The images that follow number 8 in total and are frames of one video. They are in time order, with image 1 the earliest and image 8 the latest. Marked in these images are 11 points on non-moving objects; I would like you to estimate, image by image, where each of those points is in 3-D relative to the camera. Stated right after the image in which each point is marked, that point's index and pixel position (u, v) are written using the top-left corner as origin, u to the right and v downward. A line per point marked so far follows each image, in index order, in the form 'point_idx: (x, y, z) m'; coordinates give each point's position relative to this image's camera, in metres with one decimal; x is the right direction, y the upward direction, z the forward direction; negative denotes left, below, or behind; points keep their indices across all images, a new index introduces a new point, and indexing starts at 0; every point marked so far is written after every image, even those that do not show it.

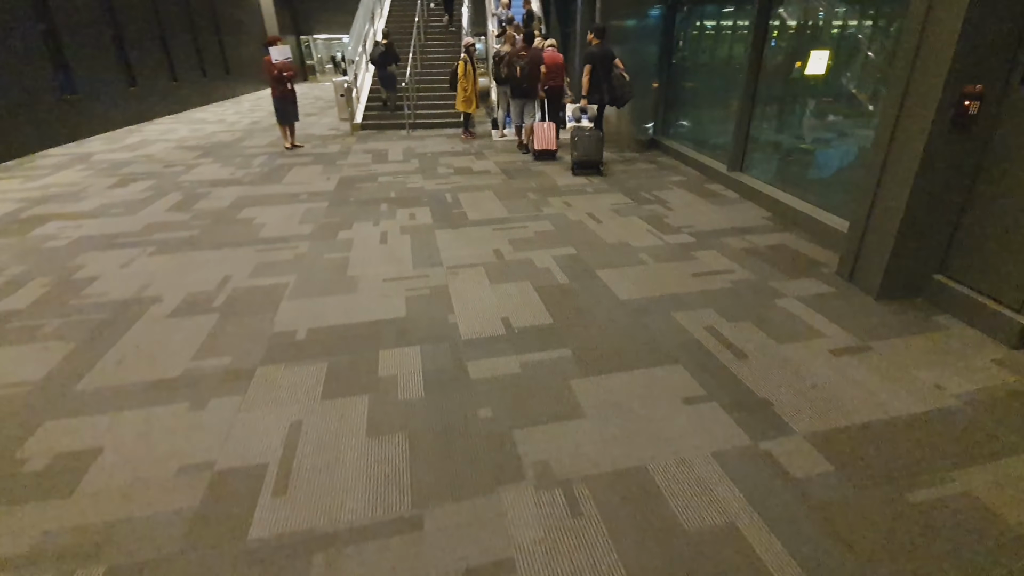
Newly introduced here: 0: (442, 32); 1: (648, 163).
0: (-1.8, +6.6, +12.5) m
1: (+1.8, +1.7, +6.7) m
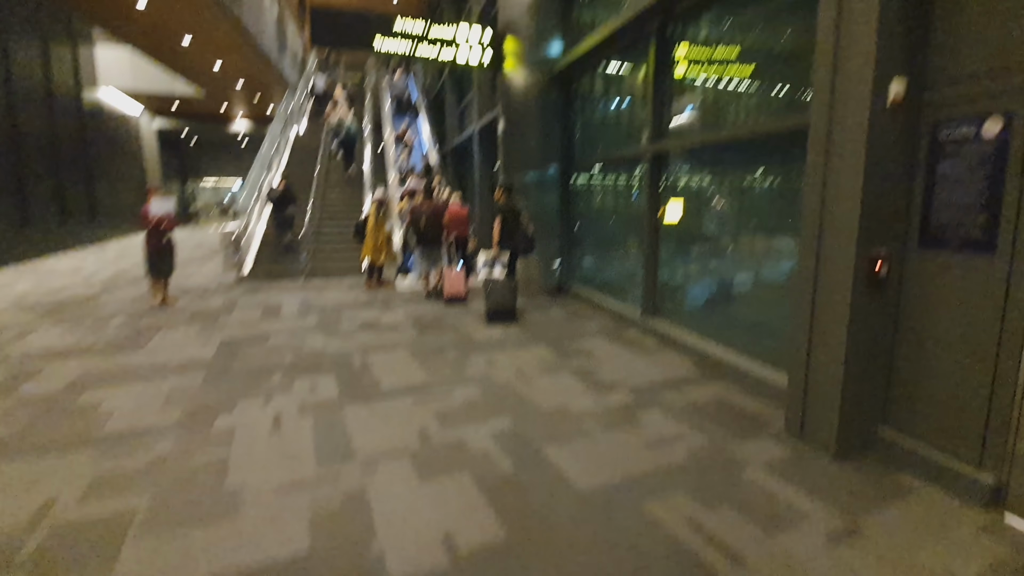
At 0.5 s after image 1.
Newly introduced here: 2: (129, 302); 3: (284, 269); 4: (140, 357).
0: (-4.4, +2.8, +12.7) m
1: (+0.7, -0.3, +6.7) m
2: (-5.5, -0.2, +7.2) m
3: (-4.3, +0.4, +9.4) m
4: (-3.6, -0.7, +4.7) m
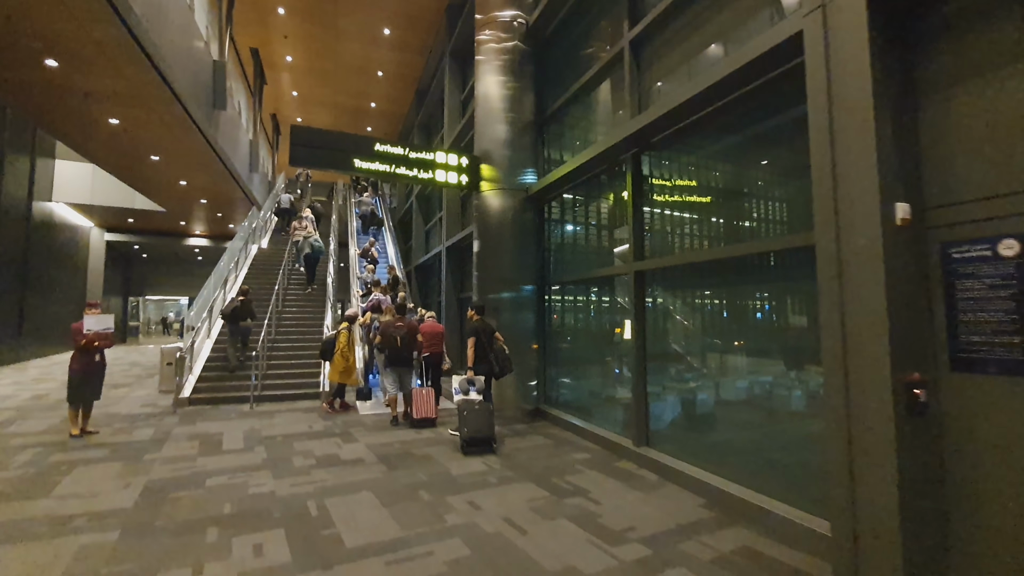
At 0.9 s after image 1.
0: (-5.2, -0.2, +12.3) m
1: (+0.4, -1.8, +6.1) m
2: (-5.8, -1.8, +6.1) m
3: (-4.8, -1.8, +8.5) m
4: (-3.7, -1.7, +3.8) m
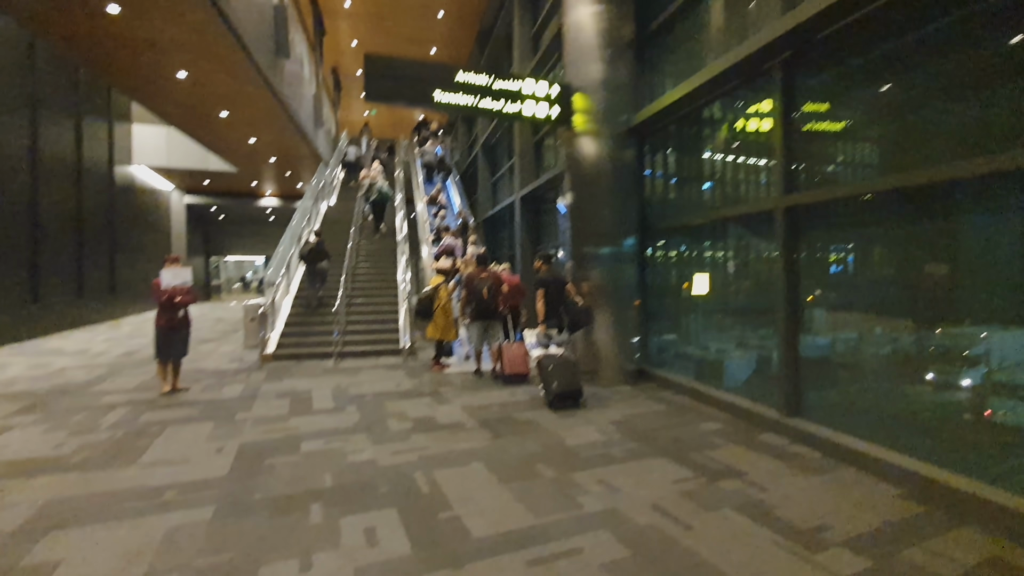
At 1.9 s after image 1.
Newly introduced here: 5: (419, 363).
0: (-3.3, +0.9, +12.0) m
1: (+1.5, -1.2, +5.4) m
2: (-4.6, -1.2, +6.1) m
3: (-3.3, -1.0, +8.3) m
4: (-2.7, -1.3, +3.6) m
5: (-1.4, -1.2, +7.6) m
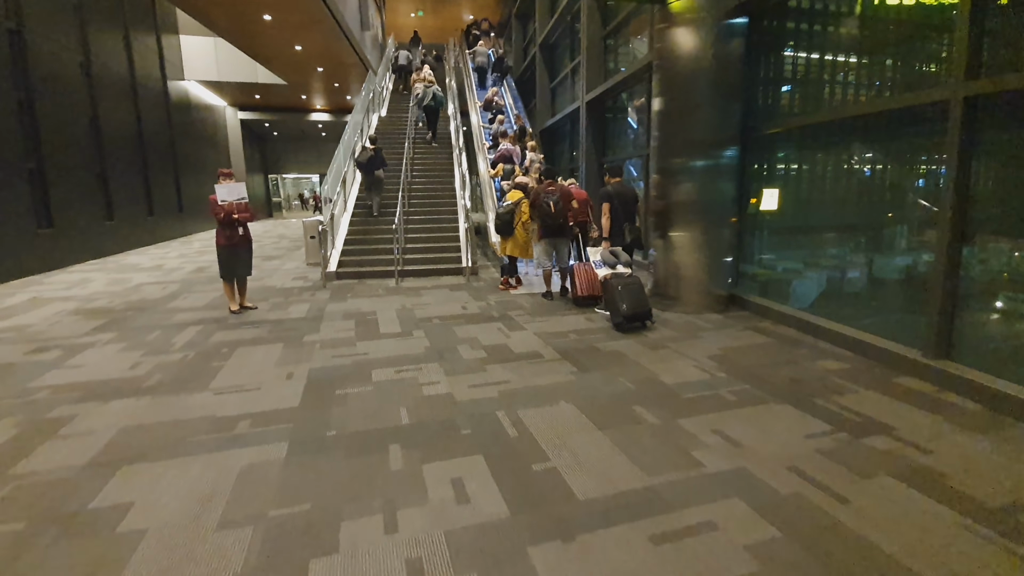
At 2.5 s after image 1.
0: (-1.9, +2.8, +11.3) m
1: (+2.3, -0.4, +4.8) m
2: (-3.8, -0.2, +6.0) m
3: (-2.3, +0.4, +8.1) m
4: (-2.1, -0.8, +3.4) m
5: (-0.4, +0.1, +7.2) m
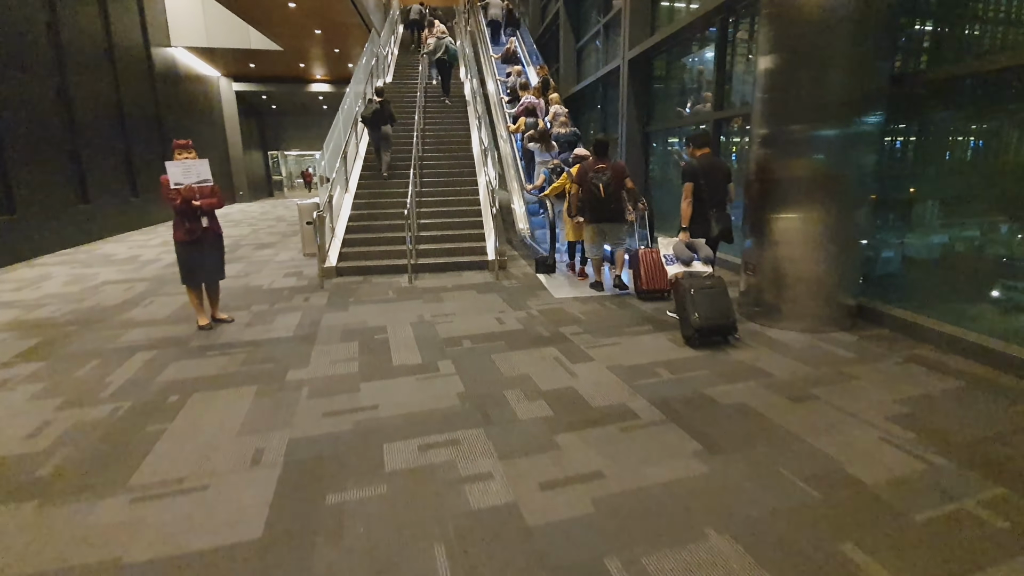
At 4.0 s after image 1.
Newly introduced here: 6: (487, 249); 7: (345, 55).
0: (-1.4, +3.0, +9.9) m
1: (+2.8, -0.5, +3.4) m
2: (-3.3, -0.3, +4.7) m
3: (-1.8, +0.4, +6.7) m
4: (-1.7, -0.9, +2.1) m
5: (+0.1, +0.1, +5.9) m
6: (-0.4, +0.5, +6.9) m
7: (-6.4, +9.0, +19.1) m
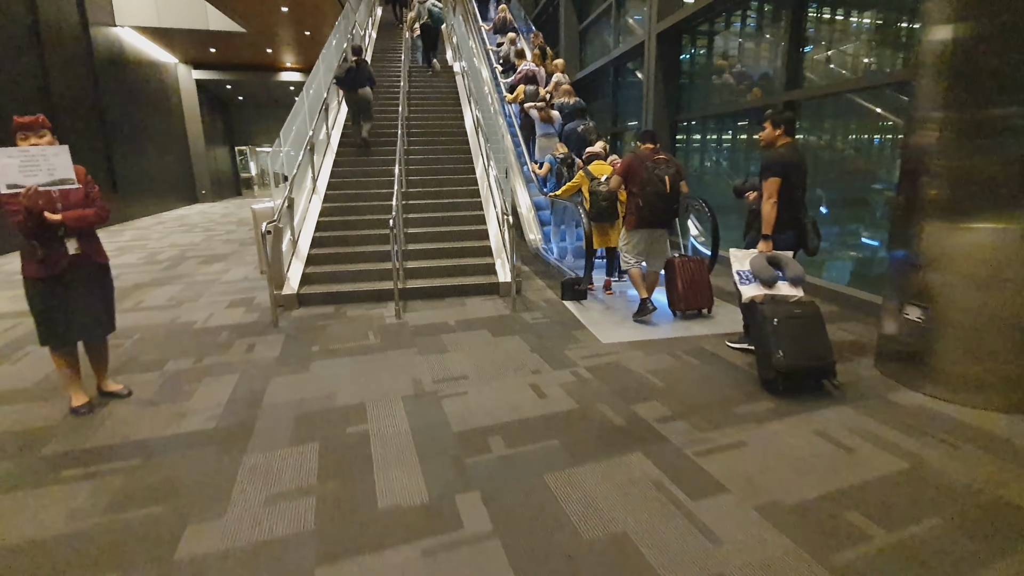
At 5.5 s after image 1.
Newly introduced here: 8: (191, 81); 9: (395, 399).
0: (-1.4, +2.7, +8.3) m
1: (+3.1, -0.8, +2.0) m
2: (-3.1, -0.7, +3.1) m
3: (-1.6, +0.1, +5.2) m
4: (-1.3, -1.3, +0.6) m
5: (+0.3, -0.3, +4.4) m
6: (-0.2, +0.2, +5.4) m
7: (-6.8, +8.7, +17.3) m
8: (-12.7, +8.2, +19.6) m
9: (-0.7, -0.6, +2.9) m
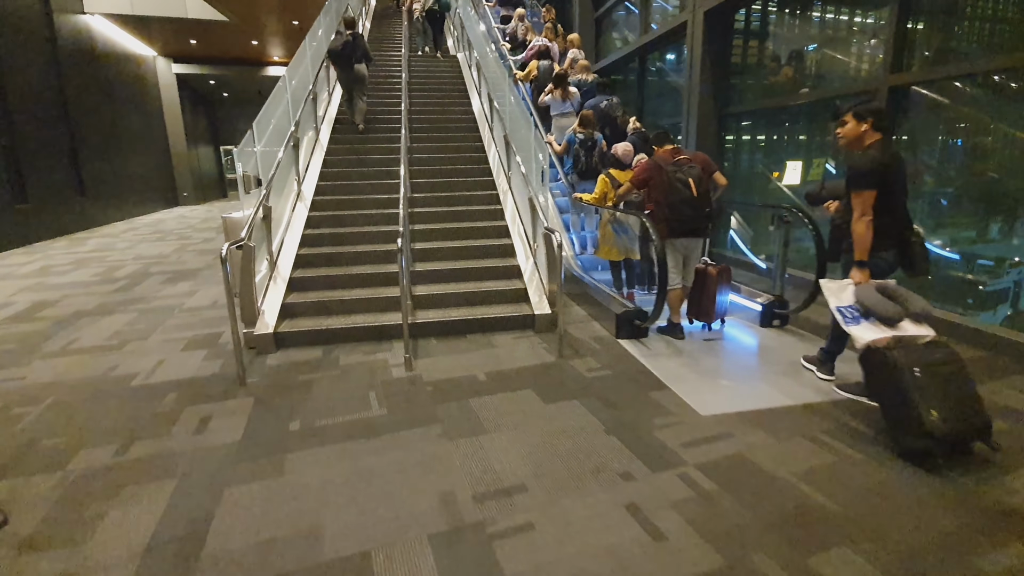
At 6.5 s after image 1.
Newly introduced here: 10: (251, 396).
0: (-1.1, +2.4, +7.2) m
1: (+3.4, -1.1, +1.0) m
2: (-2.7, -0.9, +2.0) m
3: (-1.3, -0.2, +4.0) m
4: (-1.0, -1.6, -0.5) m
5: (+0.6, -0.5, +3.3) m
6: (+0.1, 0.0, +4.3) m
7: (-6.7, +8.4, +16.1) m
8: (-12.6, +7.9, +18.3) m
9: (-0.4, -0.9, +1.8) m
10: (-1.6, -0.7, +3.0) m
